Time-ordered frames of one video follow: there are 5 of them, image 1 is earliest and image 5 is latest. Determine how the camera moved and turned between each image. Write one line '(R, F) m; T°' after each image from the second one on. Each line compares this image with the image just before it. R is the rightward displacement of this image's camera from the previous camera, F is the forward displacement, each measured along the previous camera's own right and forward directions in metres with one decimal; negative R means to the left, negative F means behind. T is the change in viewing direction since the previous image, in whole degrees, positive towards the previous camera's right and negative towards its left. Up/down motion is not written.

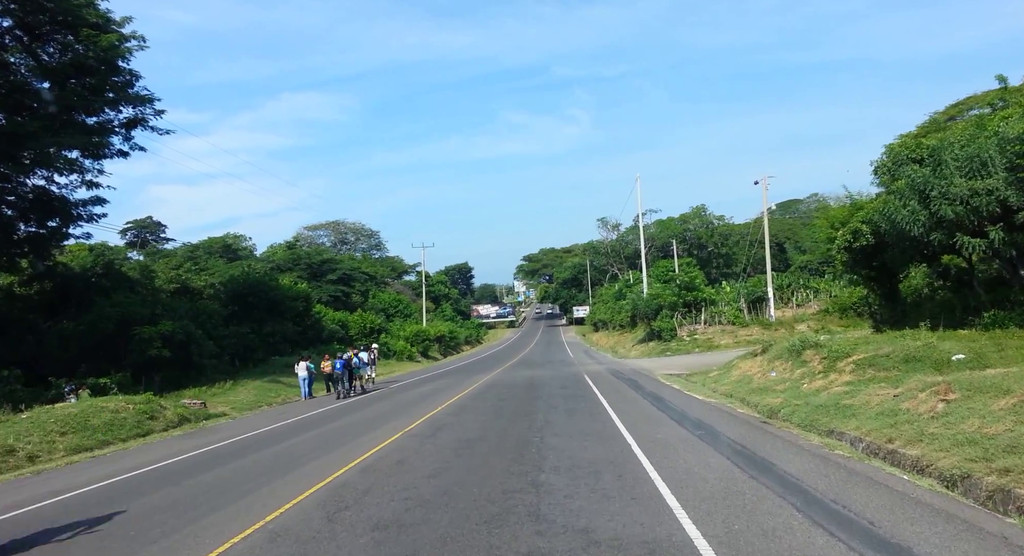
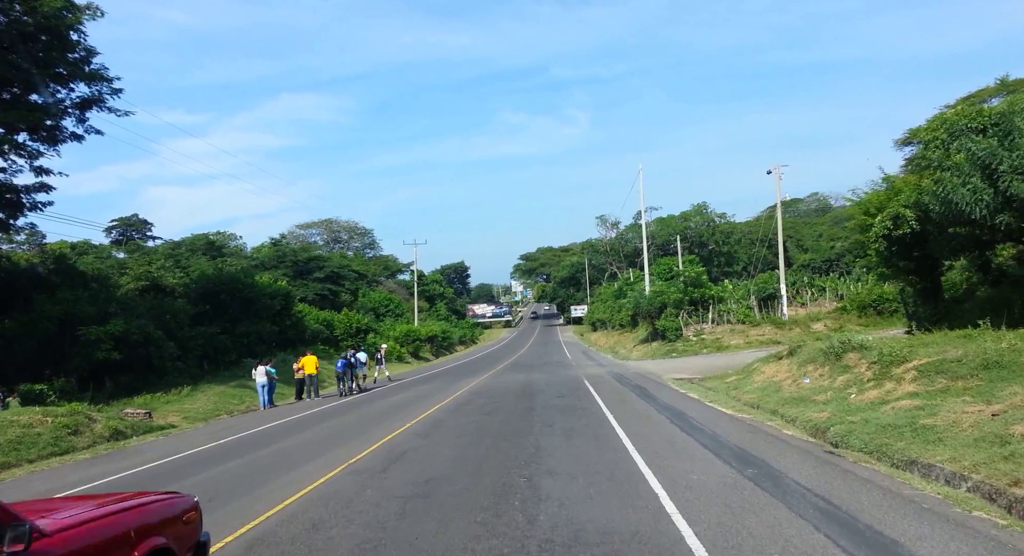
(+0.2, +3.2) m; 0°
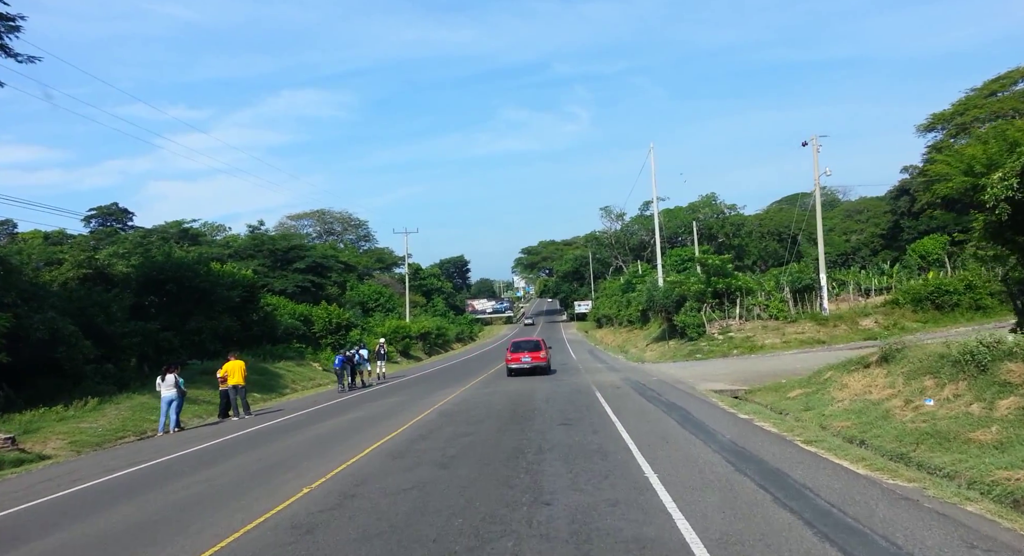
(+0.3, +5.8) m; 0°
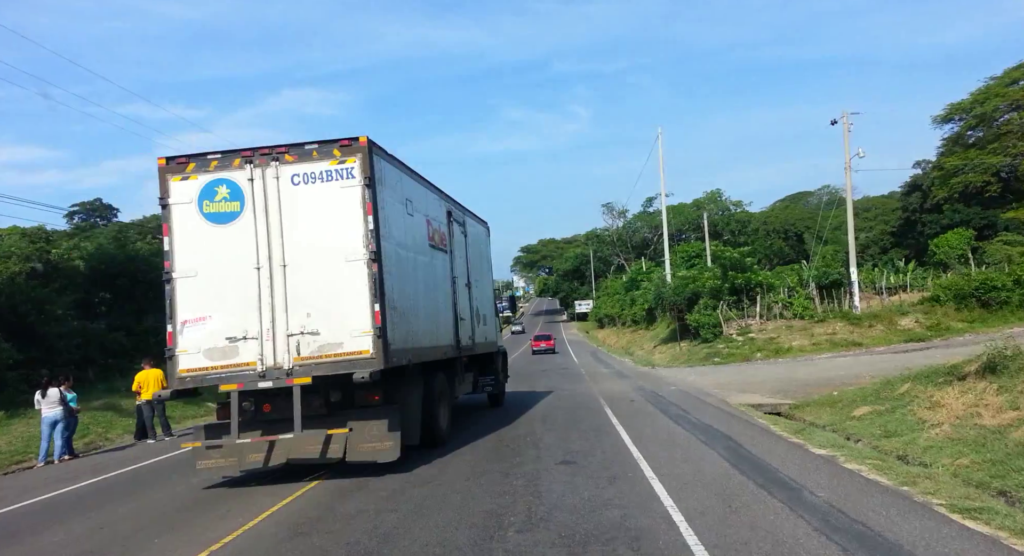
(+0.2, +3.8) m; 0°
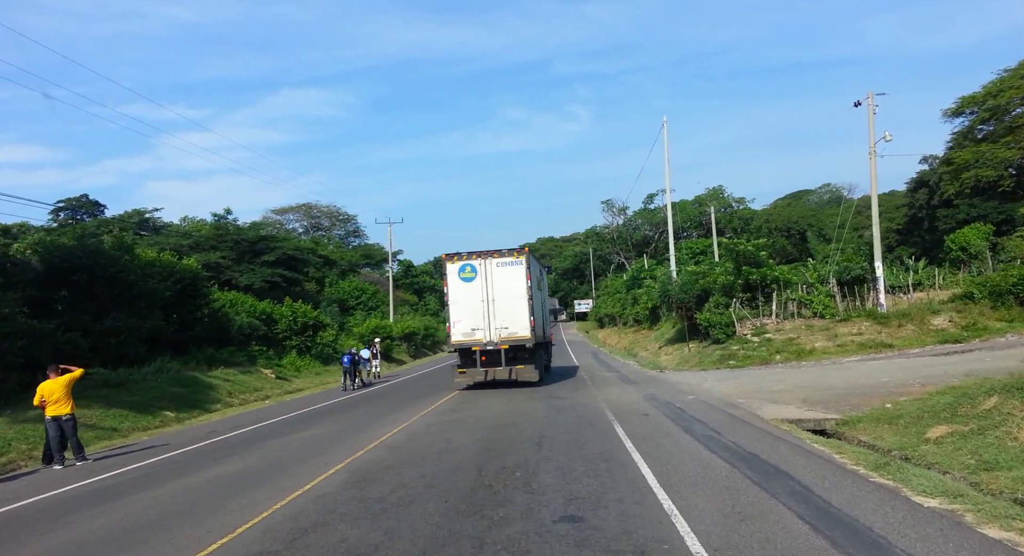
(+0.1, +2.7) m; 0°
